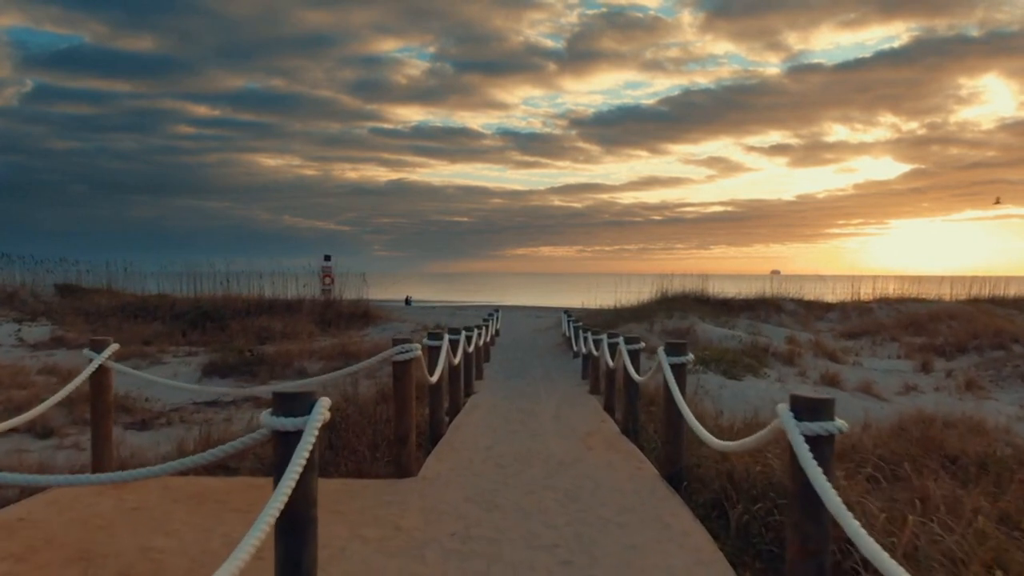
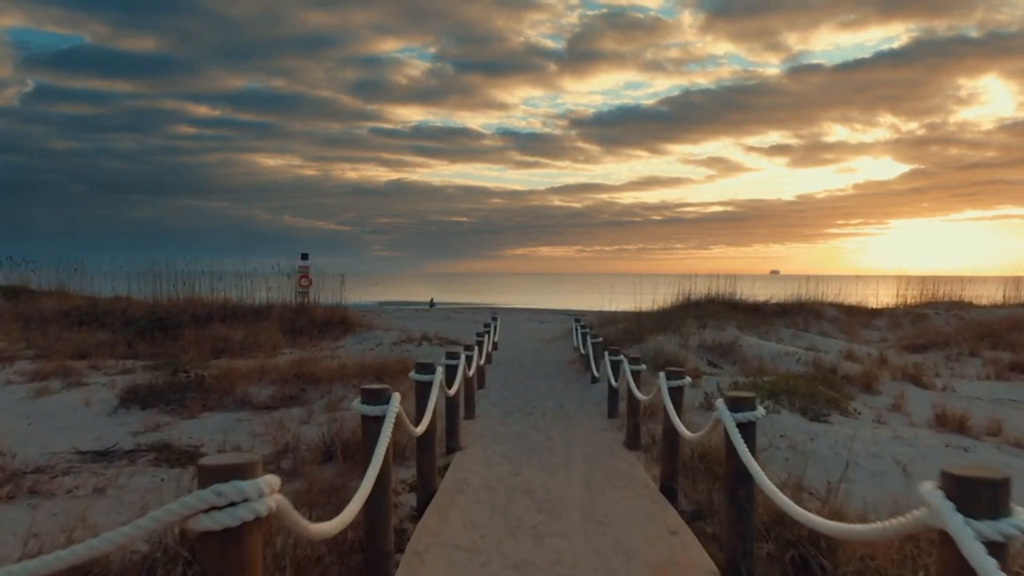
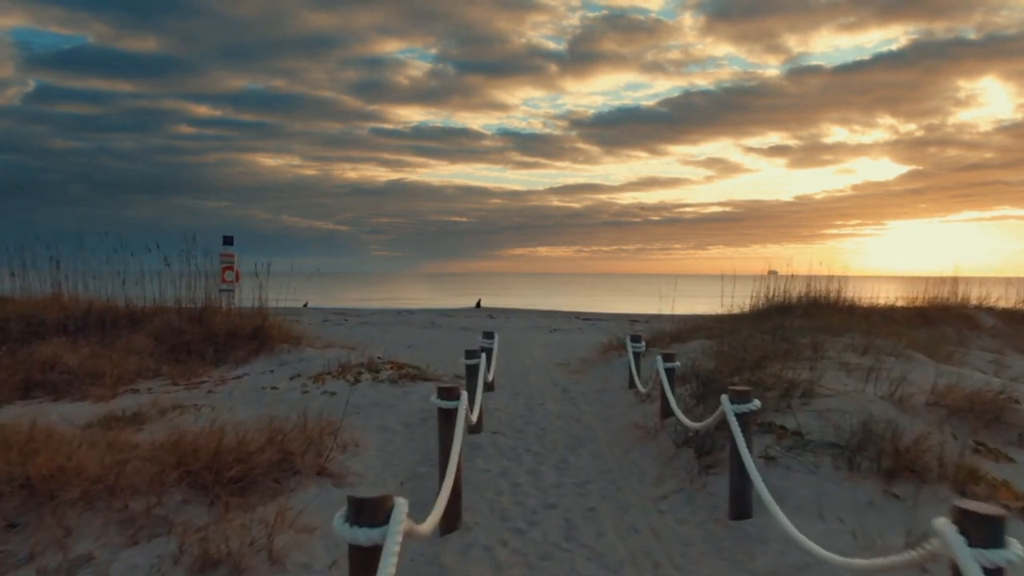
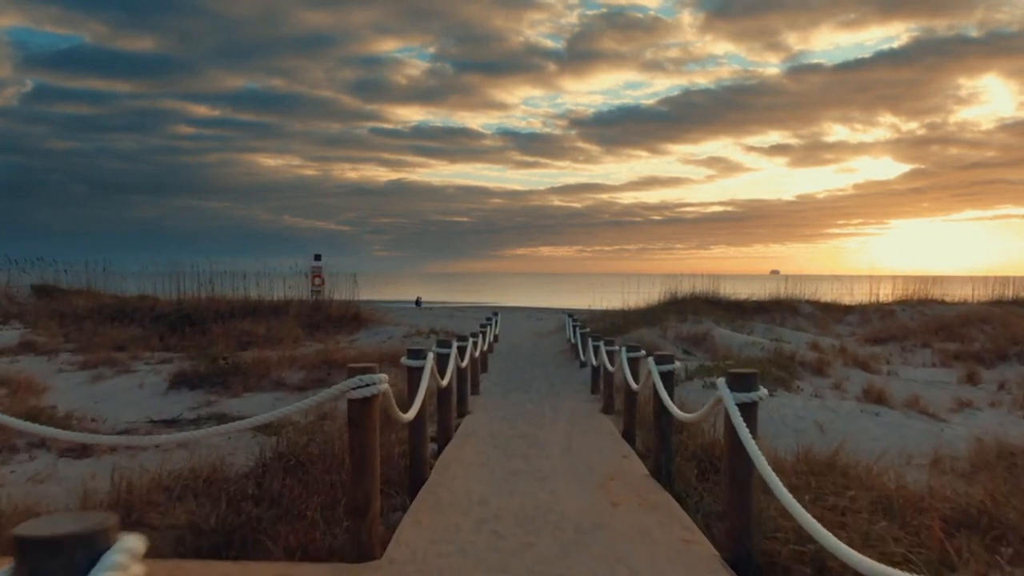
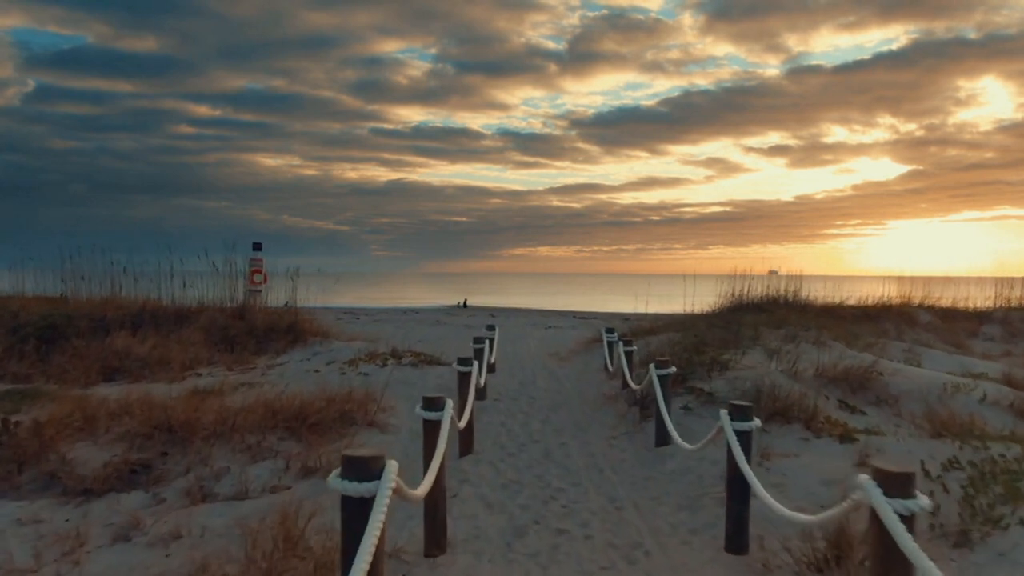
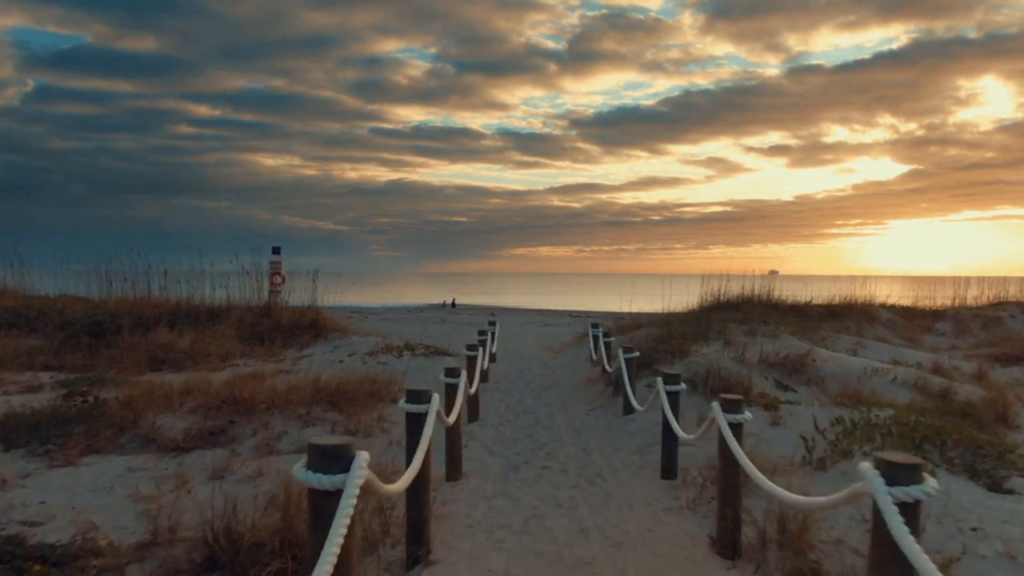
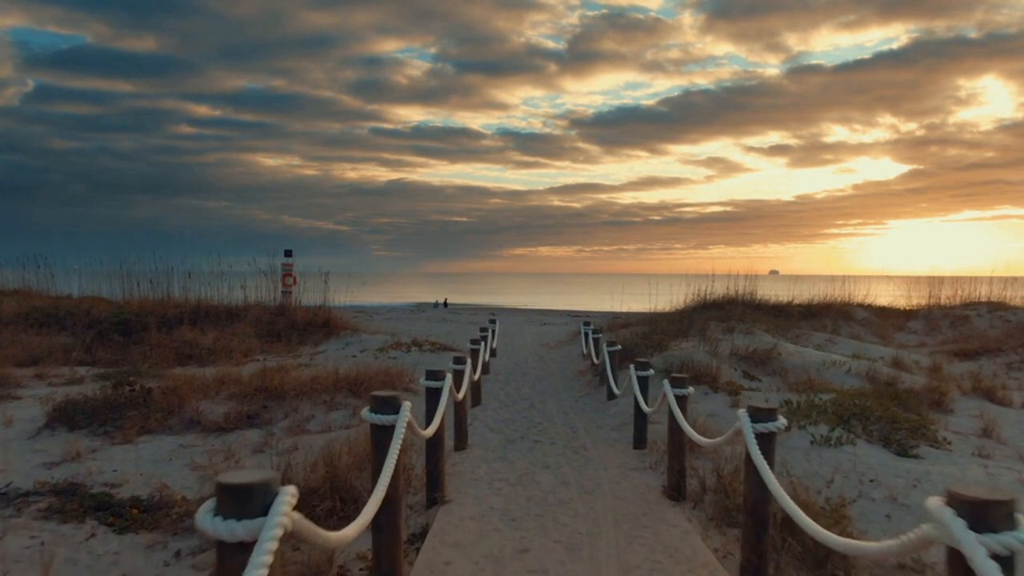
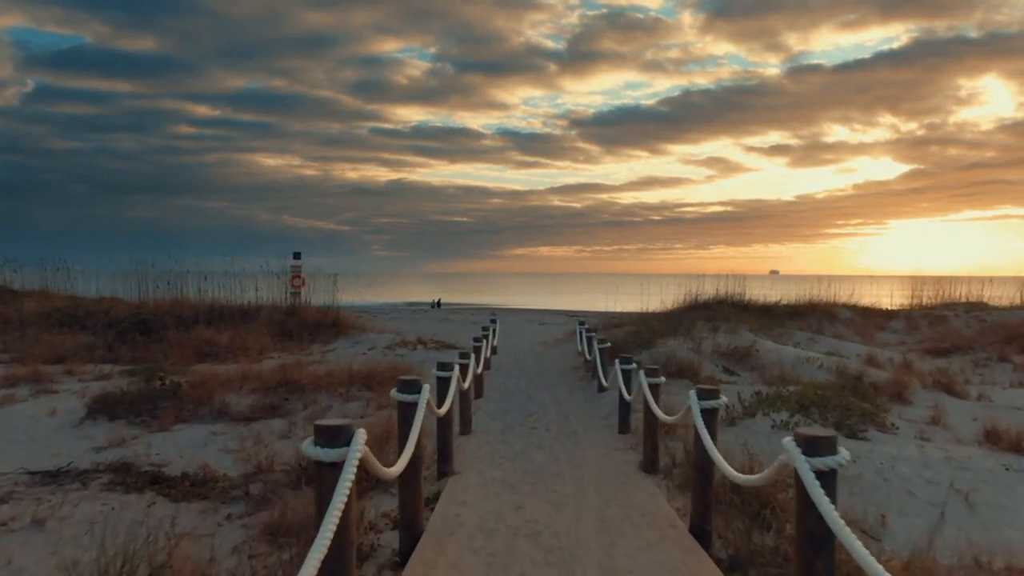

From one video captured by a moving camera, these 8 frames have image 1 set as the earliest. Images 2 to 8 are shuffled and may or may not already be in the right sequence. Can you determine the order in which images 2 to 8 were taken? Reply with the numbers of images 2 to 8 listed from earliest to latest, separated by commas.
4, 2, 8, 7, 6, 5, 3
